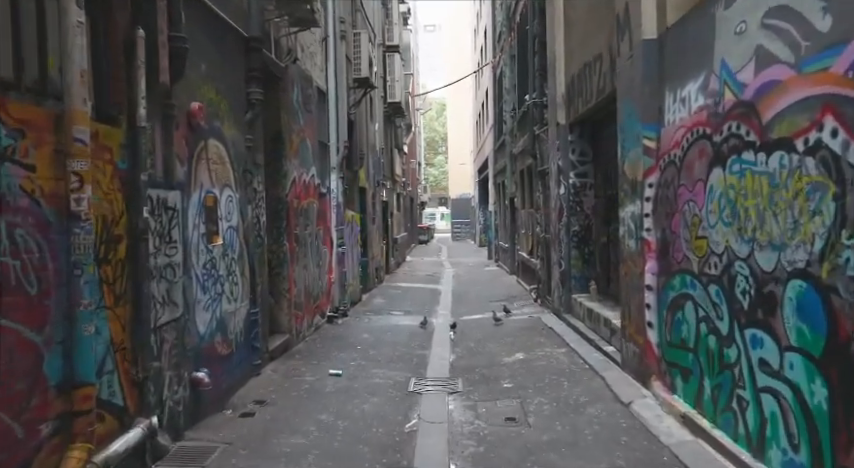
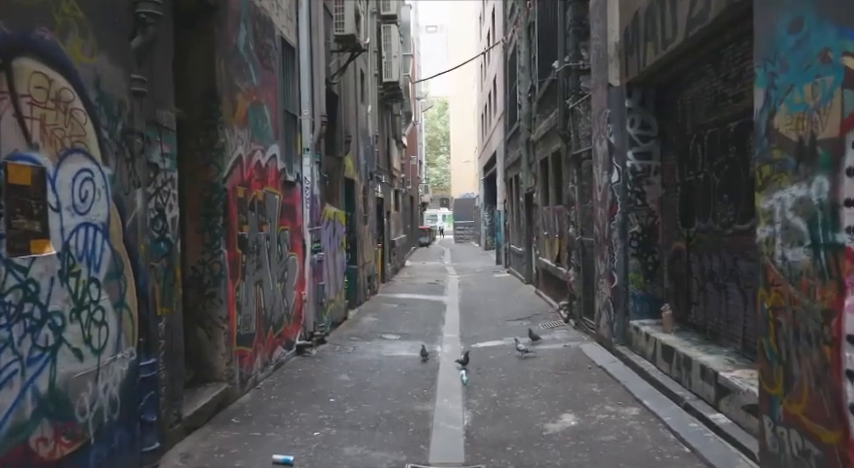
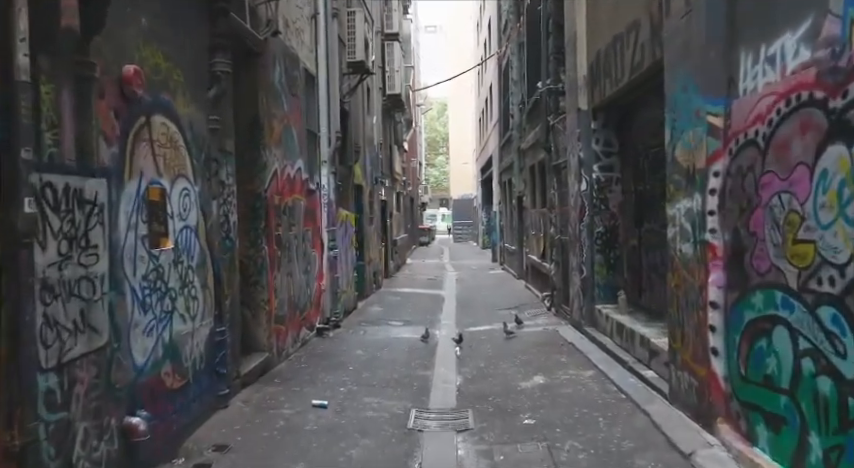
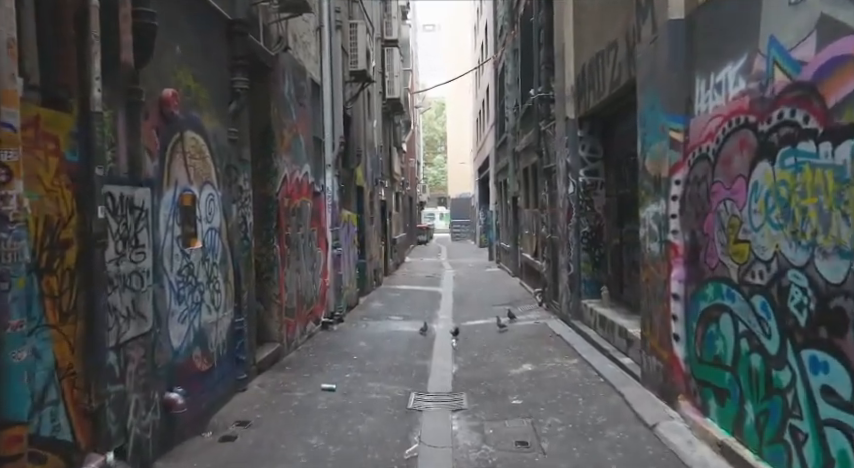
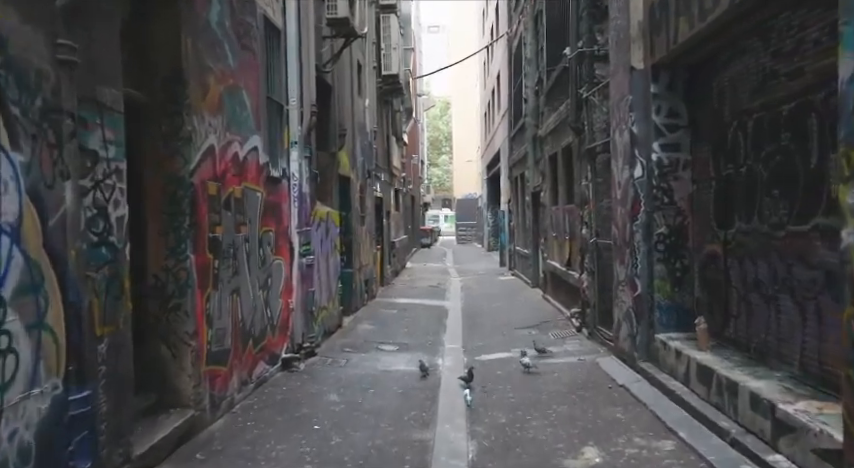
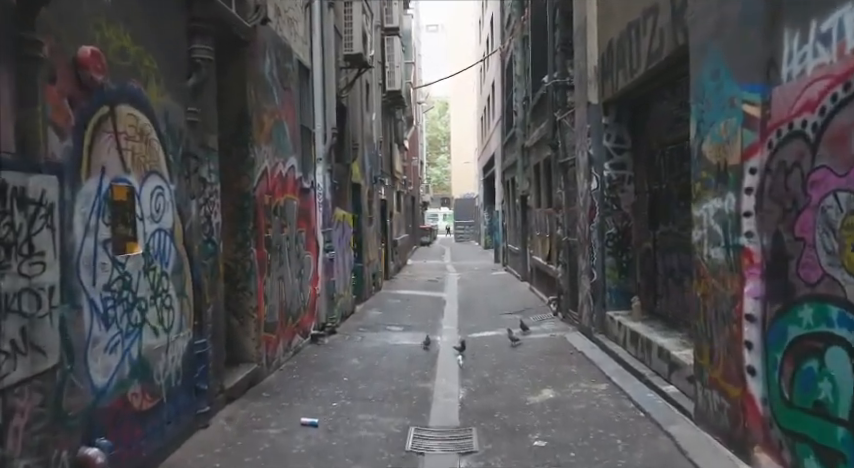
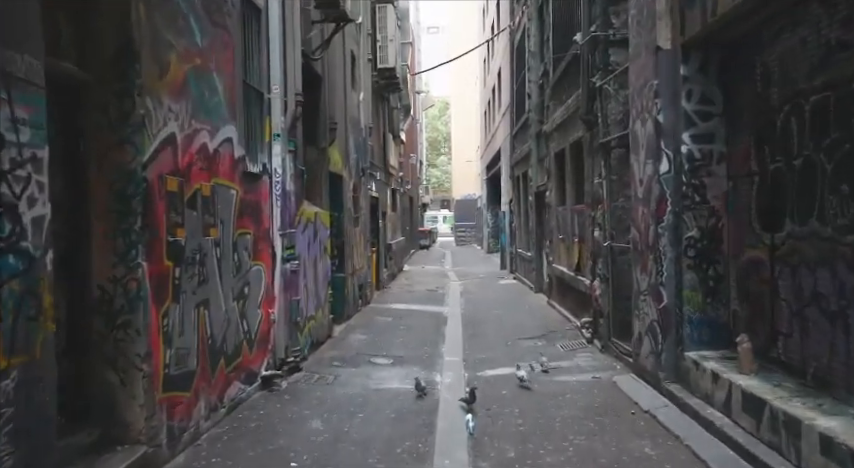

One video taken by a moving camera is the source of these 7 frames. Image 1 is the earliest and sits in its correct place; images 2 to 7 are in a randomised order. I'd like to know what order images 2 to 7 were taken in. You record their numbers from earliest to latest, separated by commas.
4, 3, 6, 2, 5, 7
